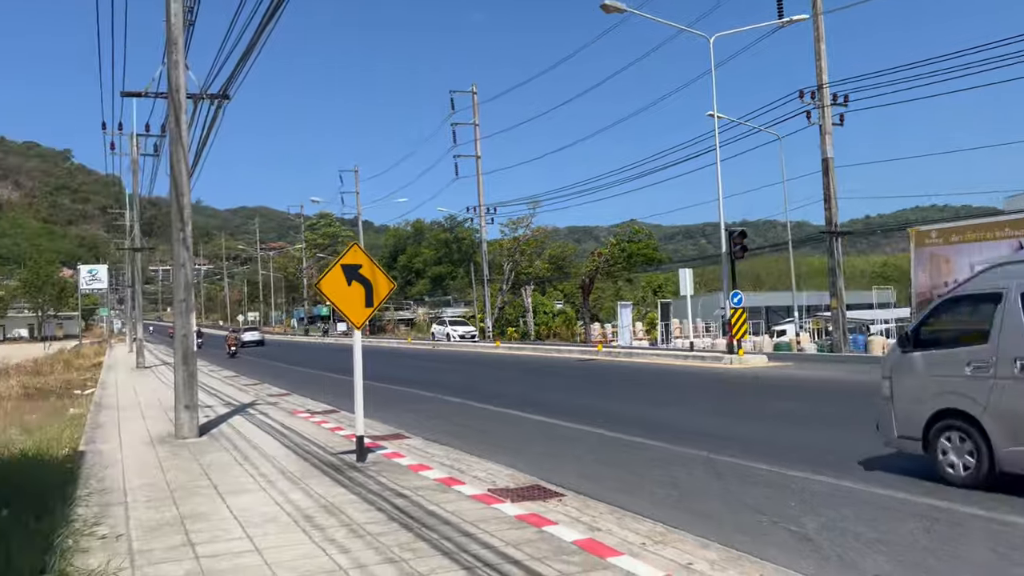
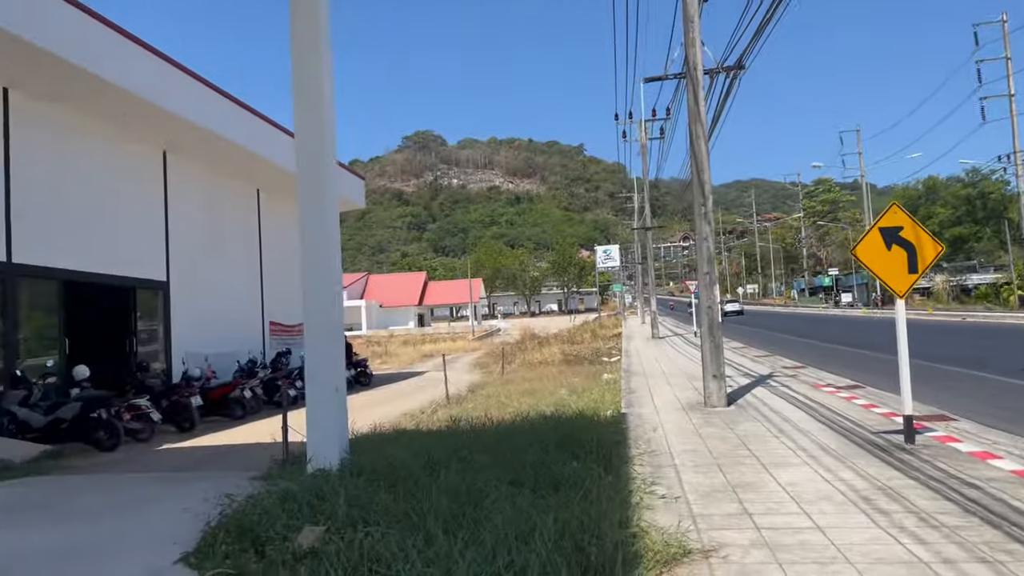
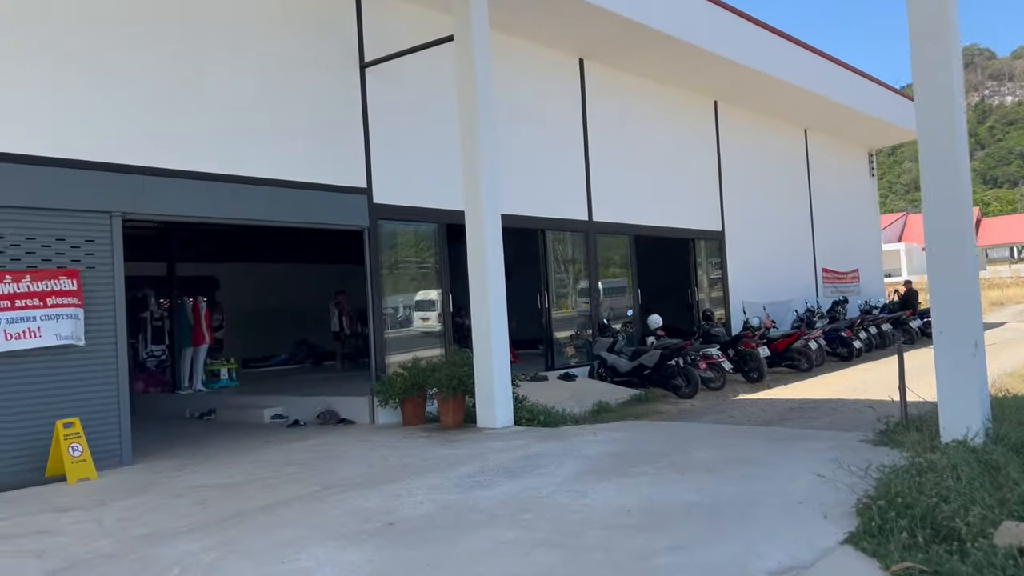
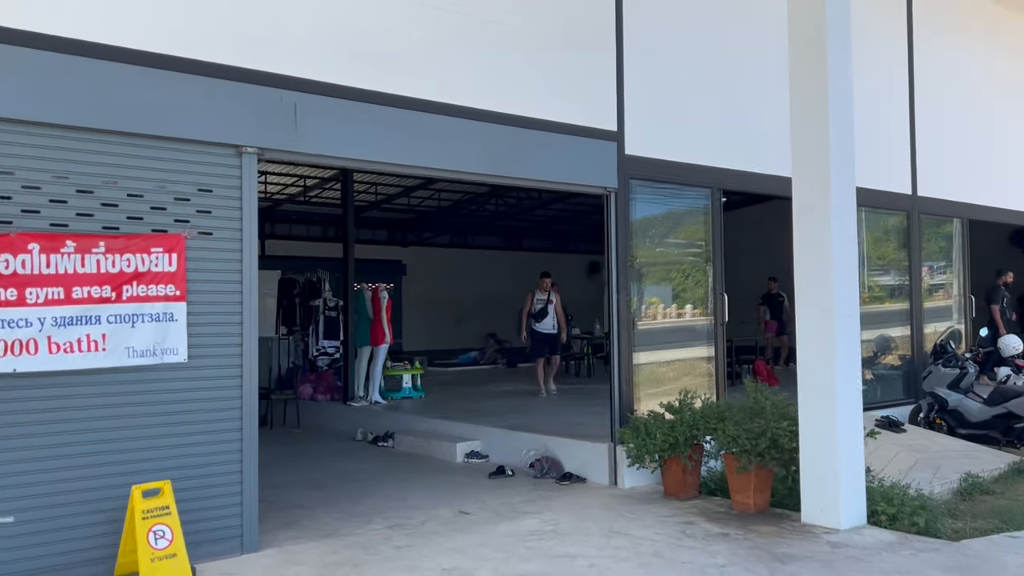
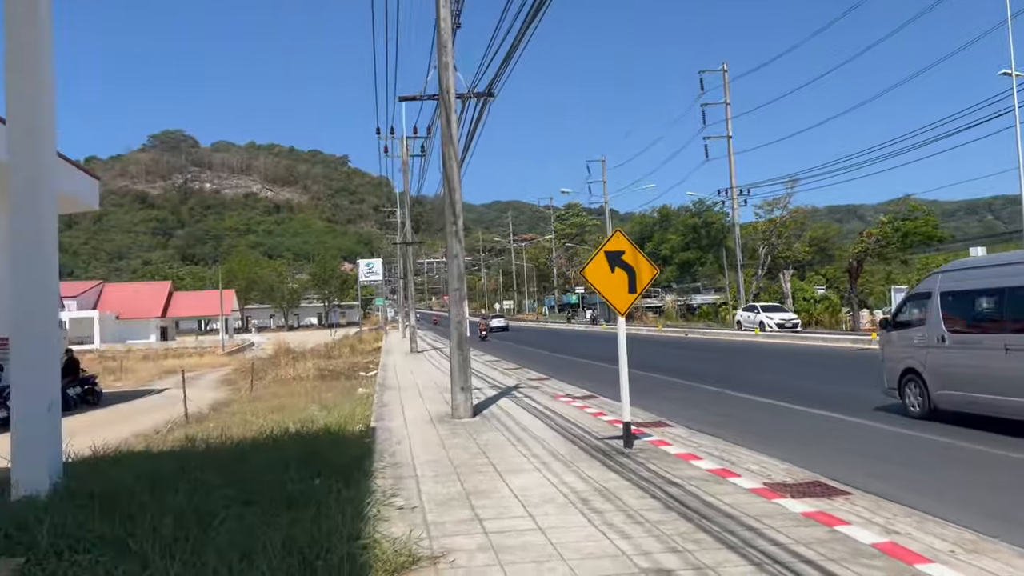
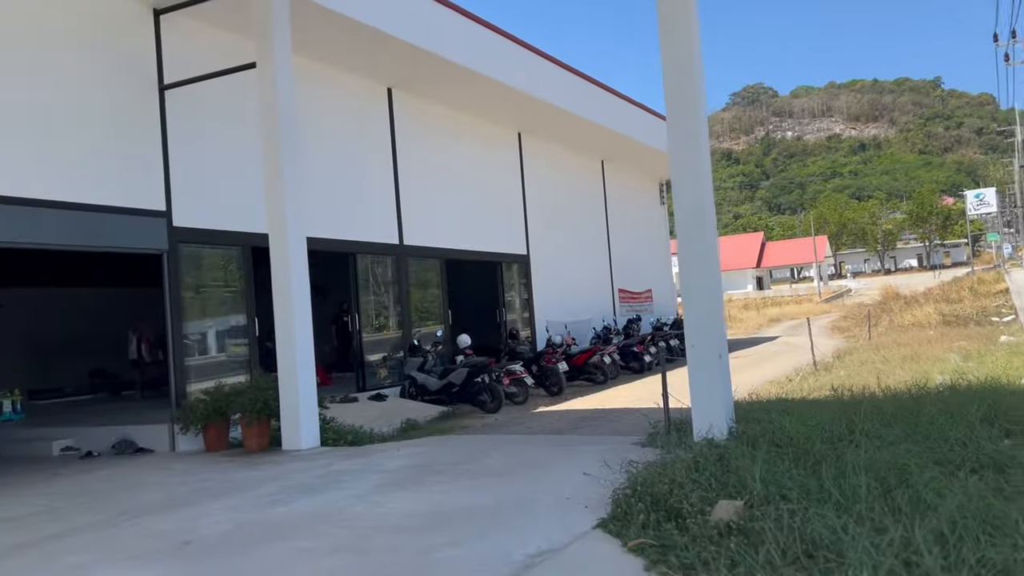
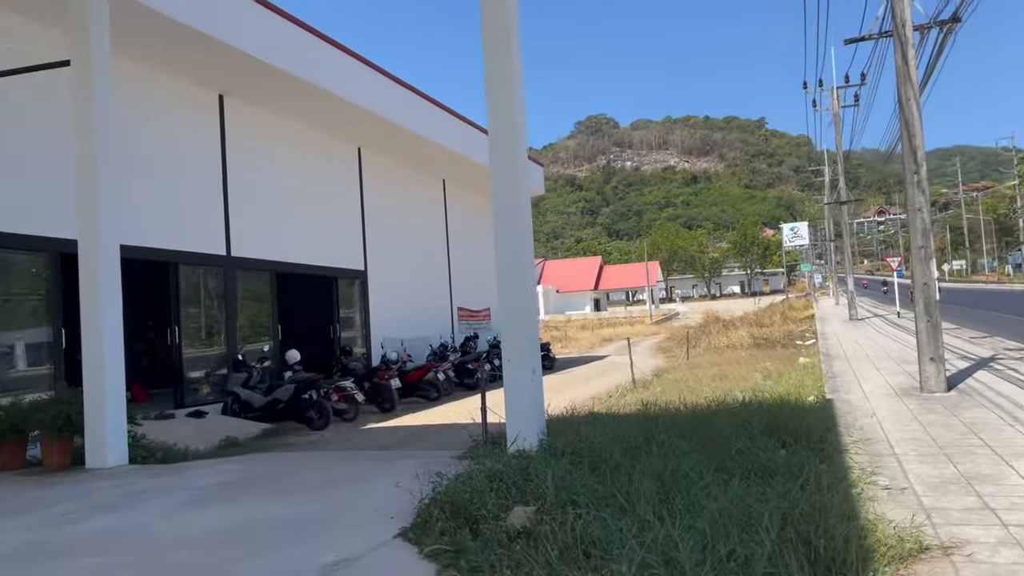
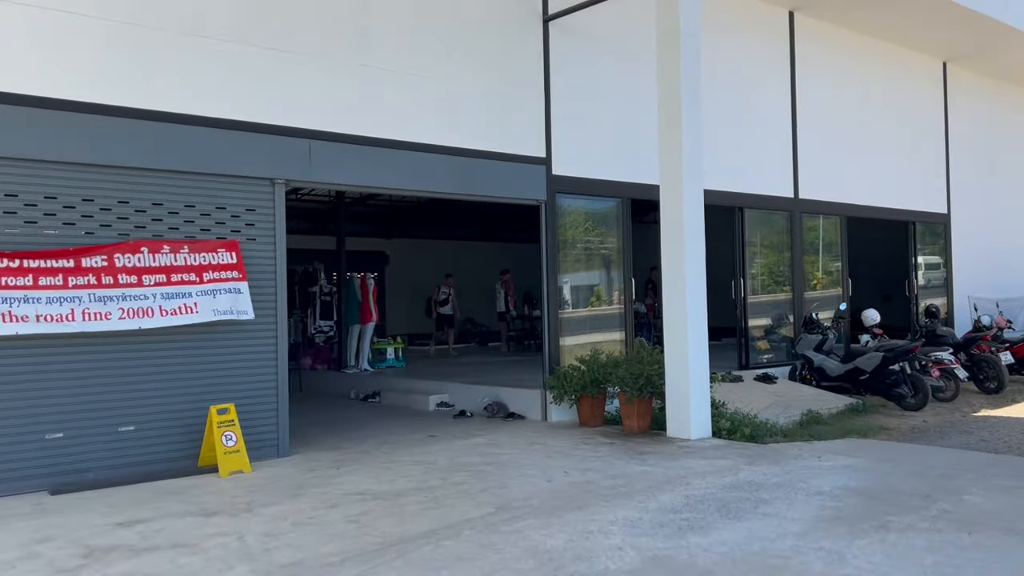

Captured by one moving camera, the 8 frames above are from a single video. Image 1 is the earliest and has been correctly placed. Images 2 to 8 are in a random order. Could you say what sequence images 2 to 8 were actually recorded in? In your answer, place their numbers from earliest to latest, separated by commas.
5, 2, 7, 6, 3, 8, 4
